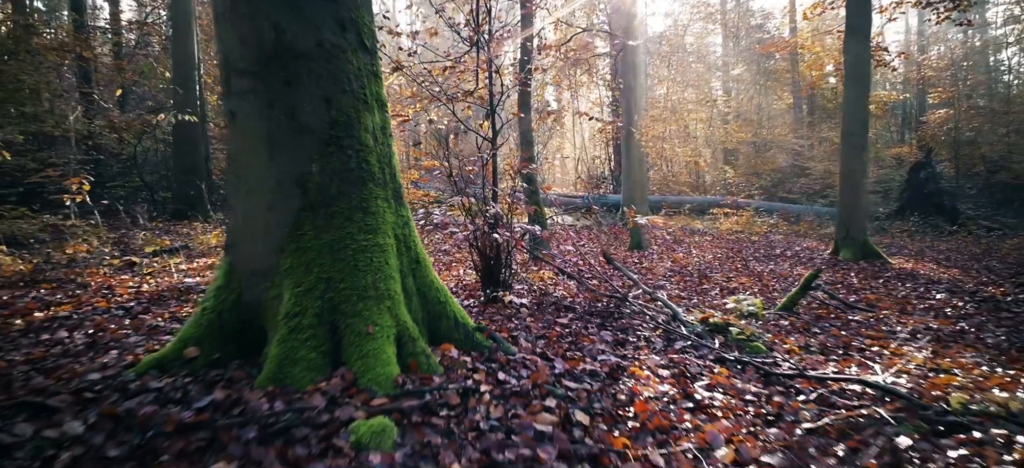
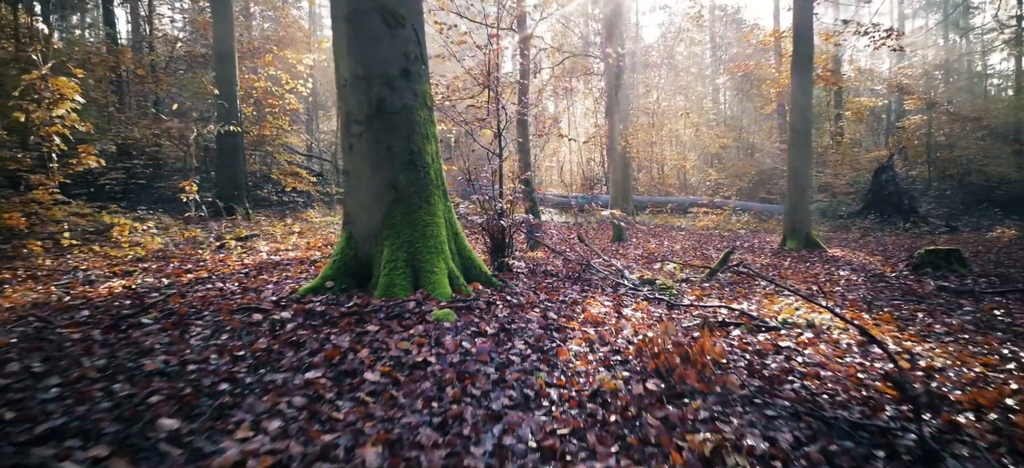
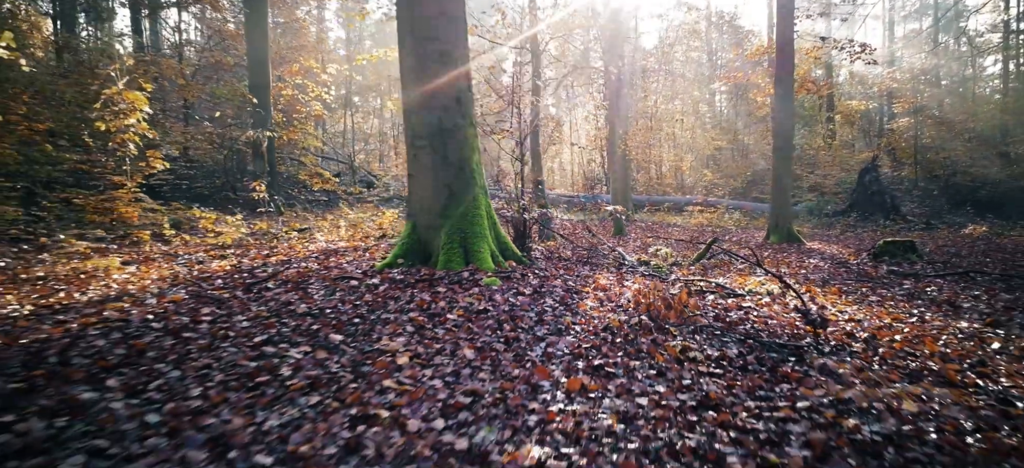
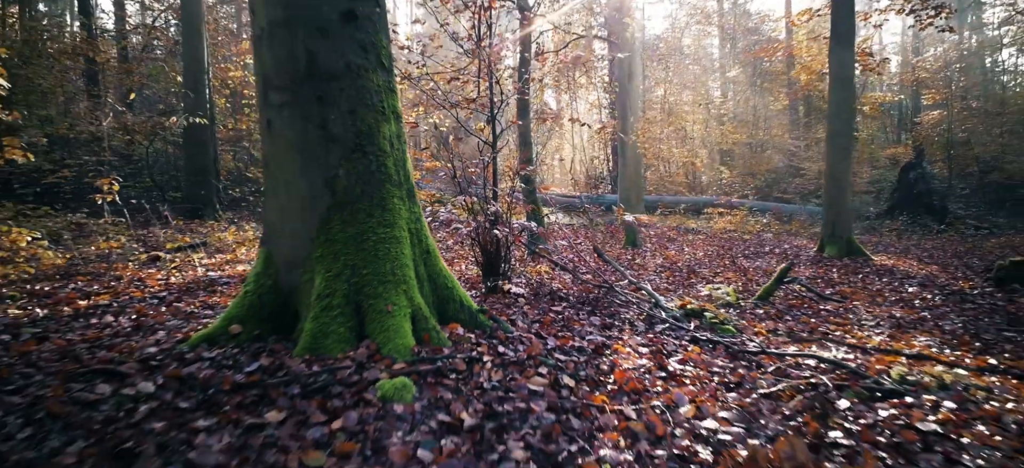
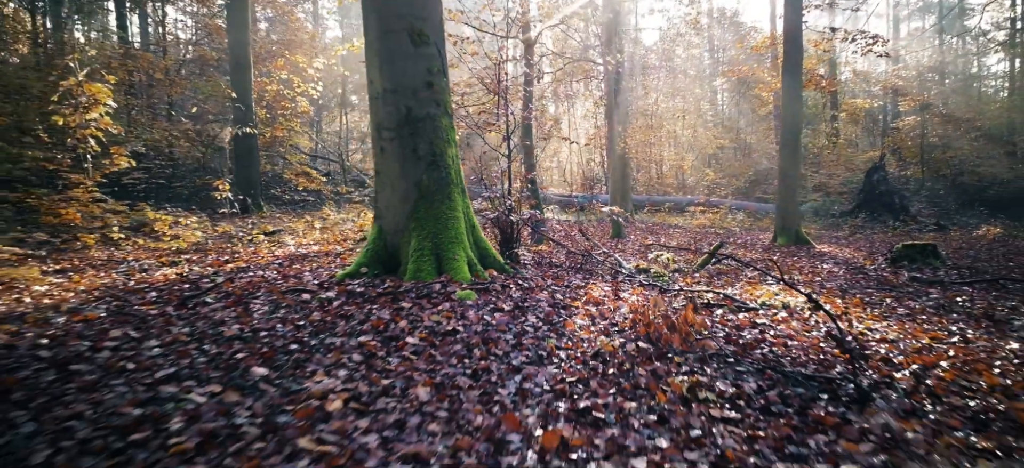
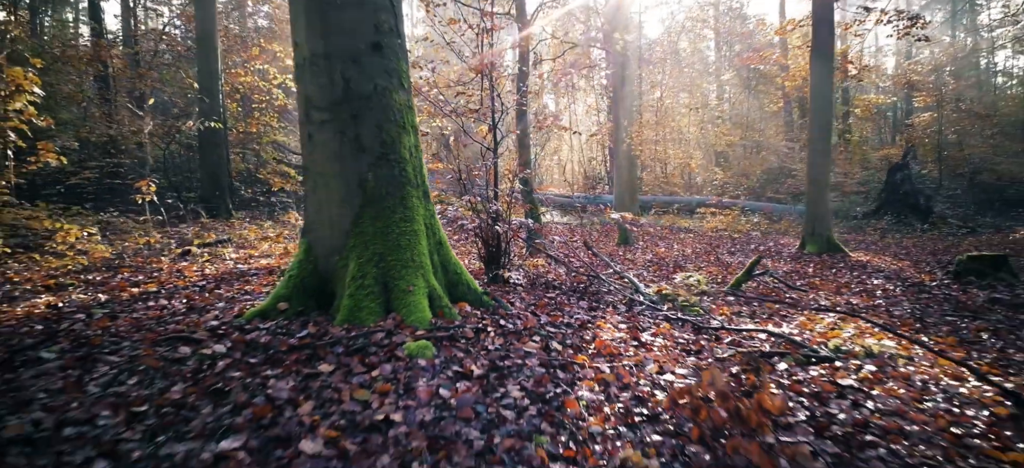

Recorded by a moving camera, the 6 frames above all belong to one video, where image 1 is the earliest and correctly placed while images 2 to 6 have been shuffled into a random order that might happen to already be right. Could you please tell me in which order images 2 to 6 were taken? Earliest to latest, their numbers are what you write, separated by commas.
4, 6, 2, 5, 3
